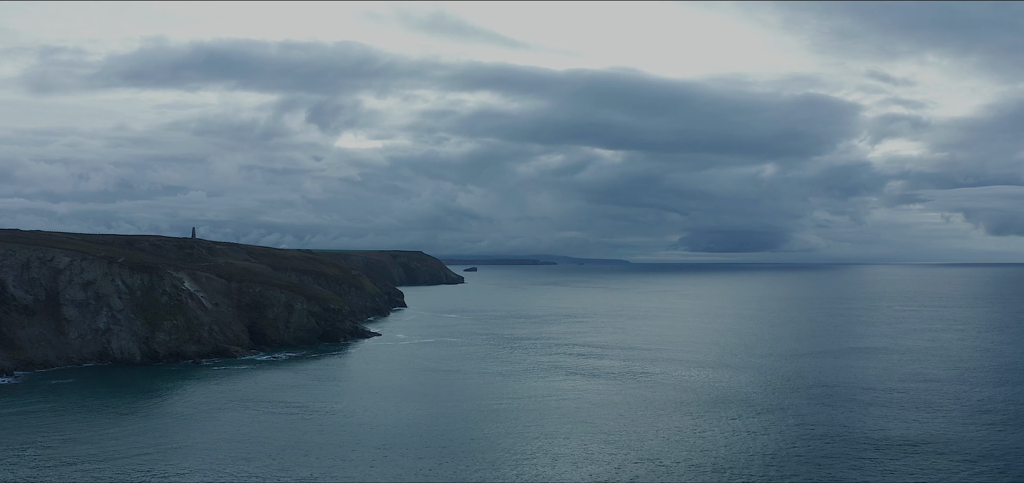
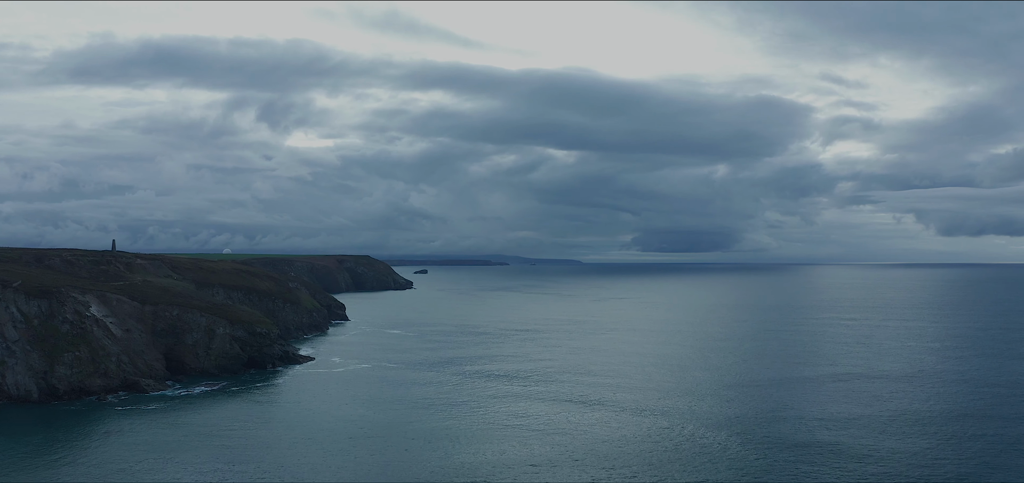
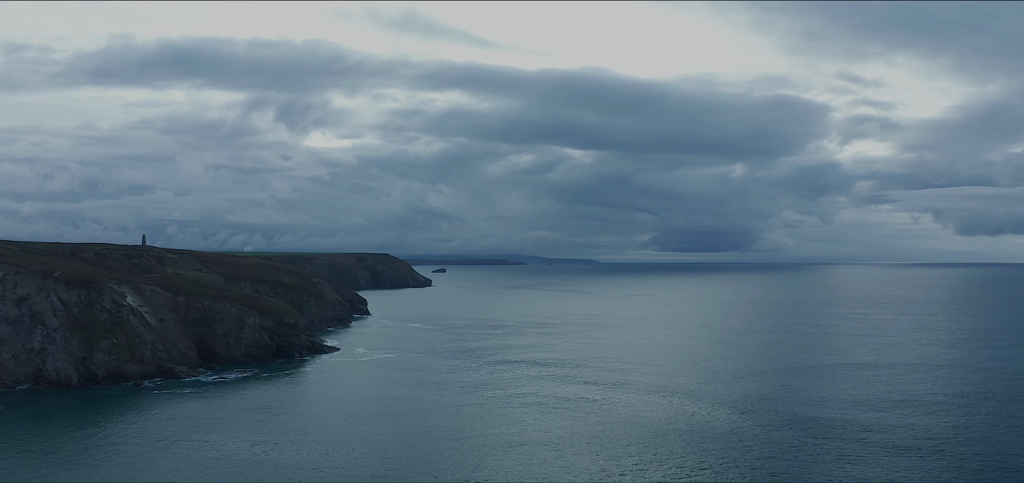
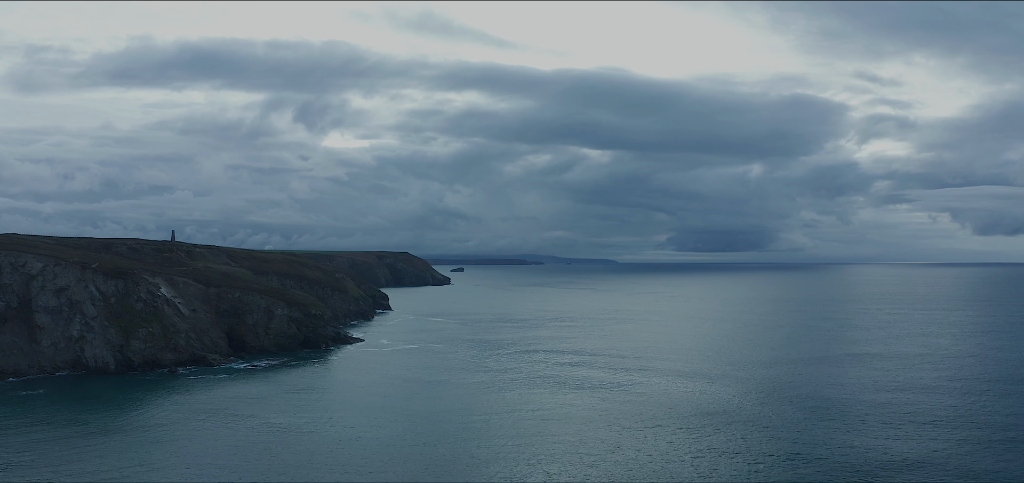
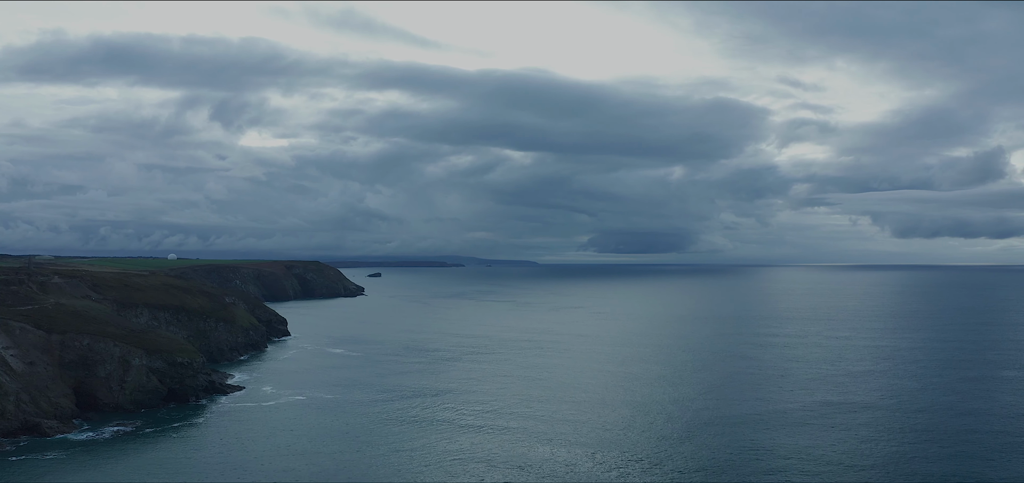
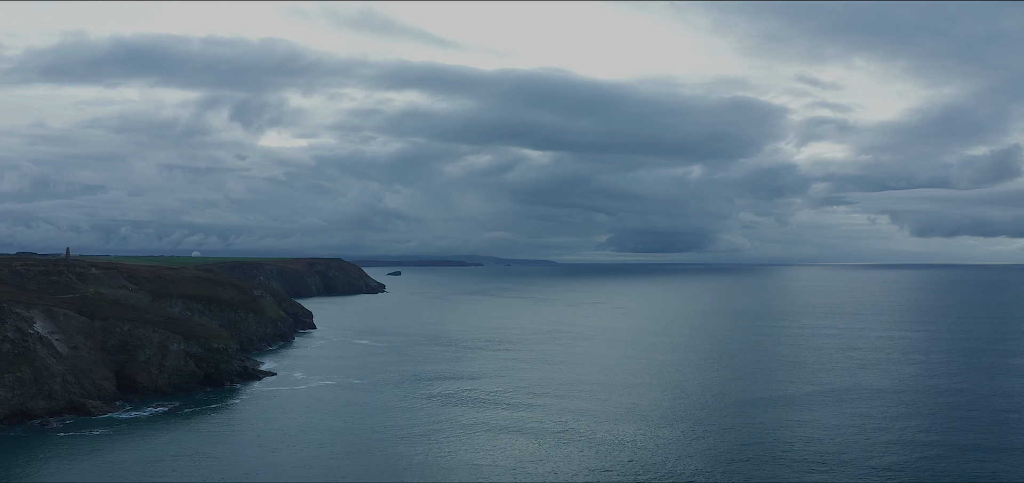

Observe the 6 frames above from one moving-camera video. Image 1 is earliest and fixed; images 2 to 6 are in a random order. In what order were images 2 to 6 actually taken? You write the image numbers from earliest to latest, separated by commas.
4, 3, 2, 6, 5
